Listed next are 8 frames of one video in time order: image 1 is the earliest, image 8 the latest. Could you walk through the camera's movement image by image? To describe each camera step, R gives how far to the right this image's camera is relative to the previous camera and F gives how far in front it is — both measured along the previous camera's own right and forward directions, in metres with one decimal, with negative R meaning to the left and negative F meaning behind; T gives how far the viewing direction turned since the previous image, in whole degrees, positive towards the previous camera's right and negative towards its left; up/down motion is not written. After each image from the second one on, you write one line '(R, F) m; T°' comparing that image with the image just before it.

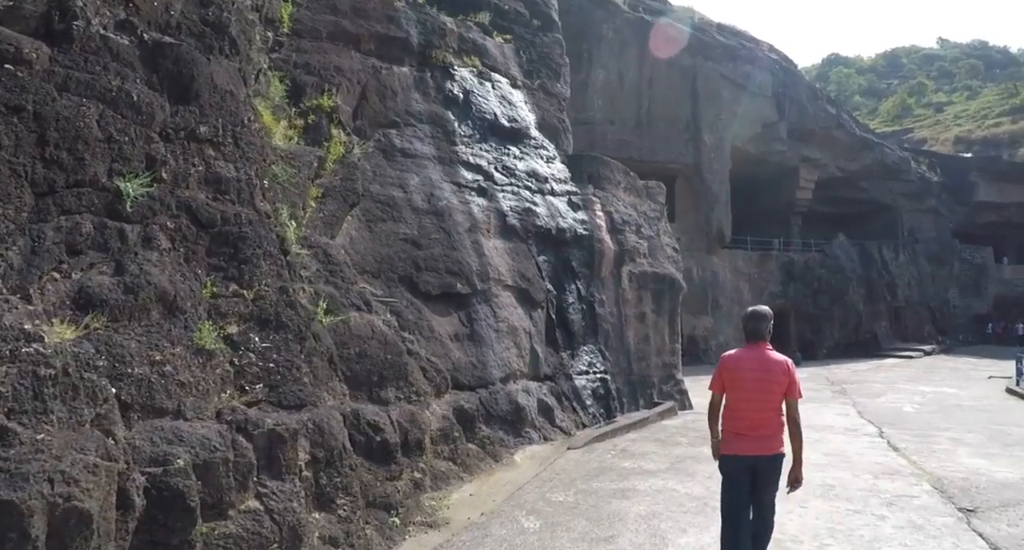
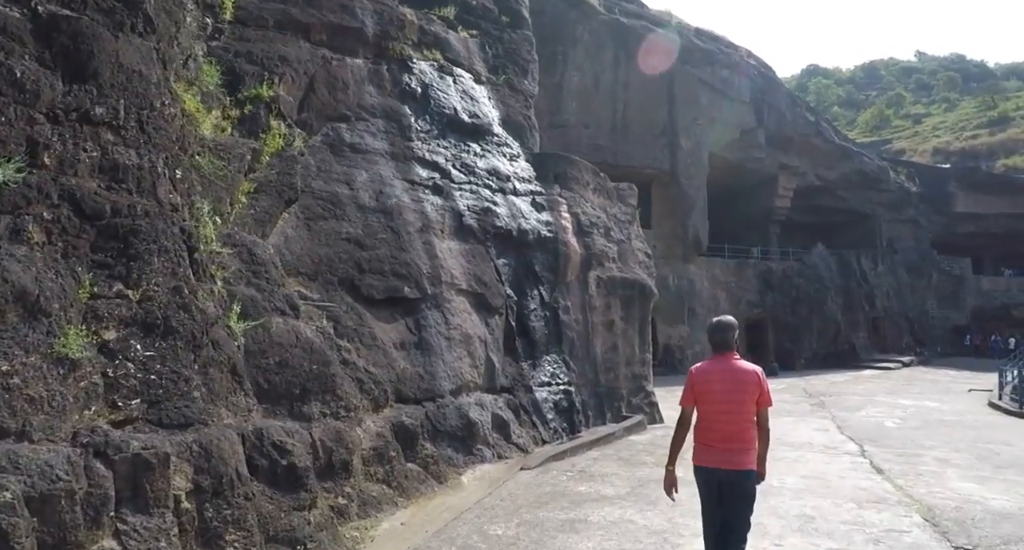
(+0.3, +0.5) m; +1°
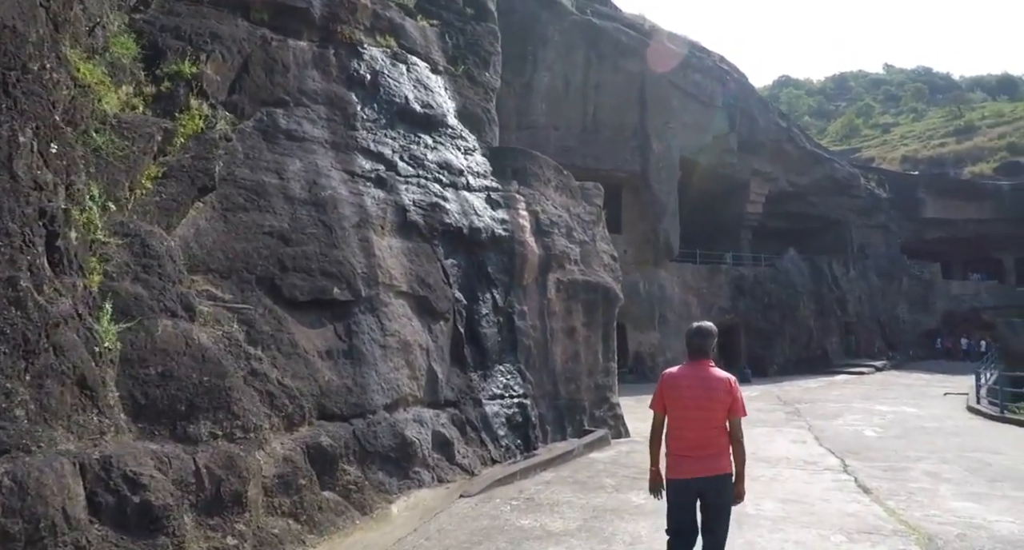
(+0.2, +0.7) m; +2°
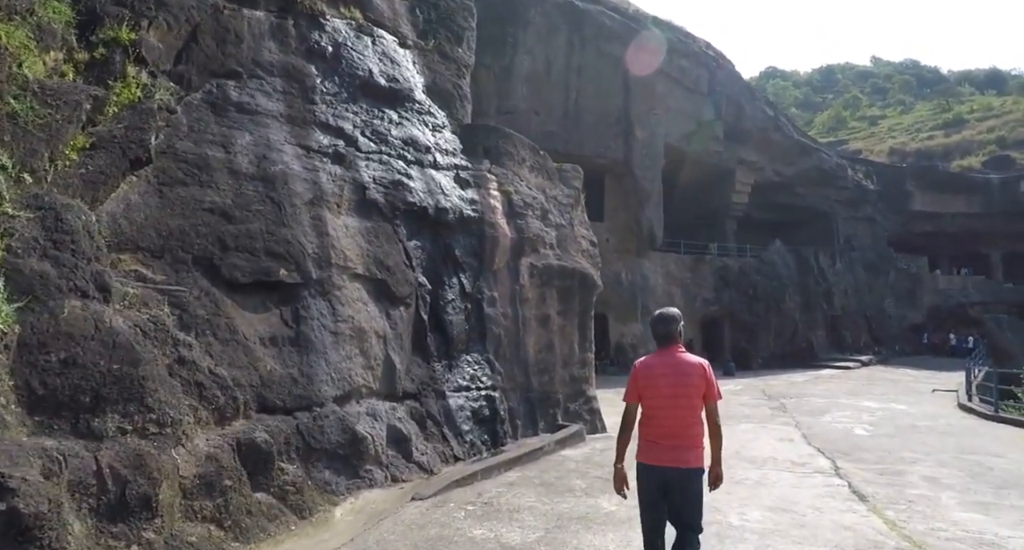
(+0.2, +0.4) m; +1°
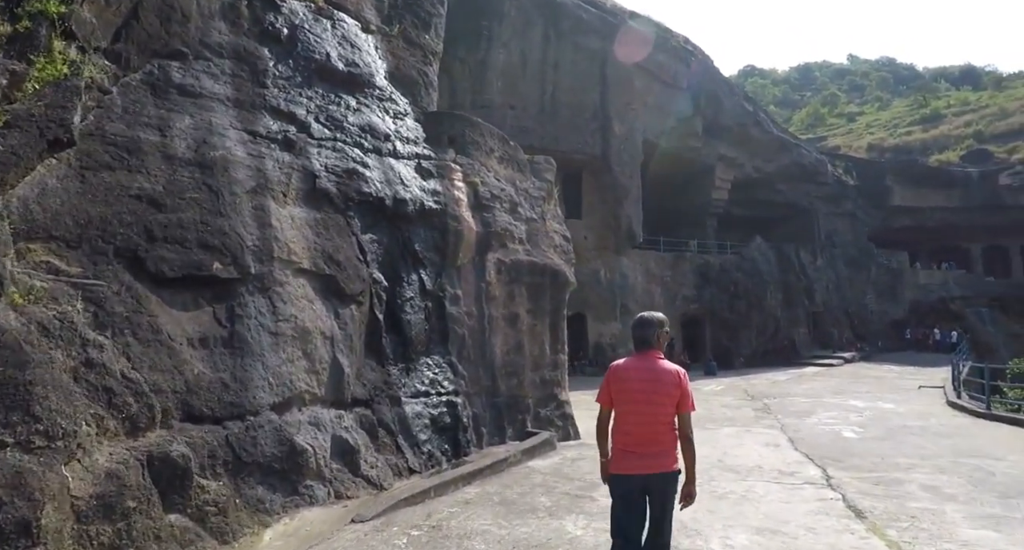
(+0.1, +0.5) m; +1°
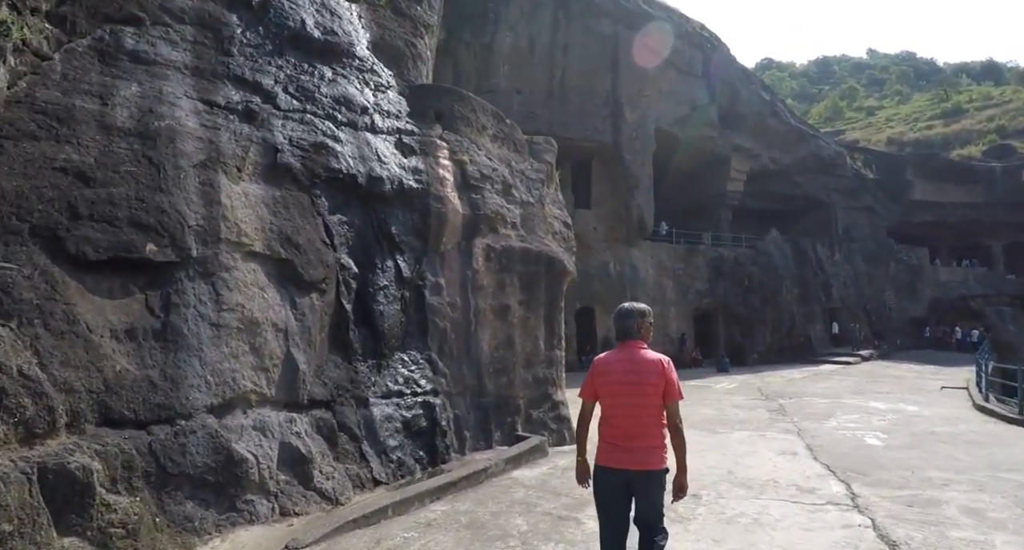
(+0.2, +0.6) m; -1°
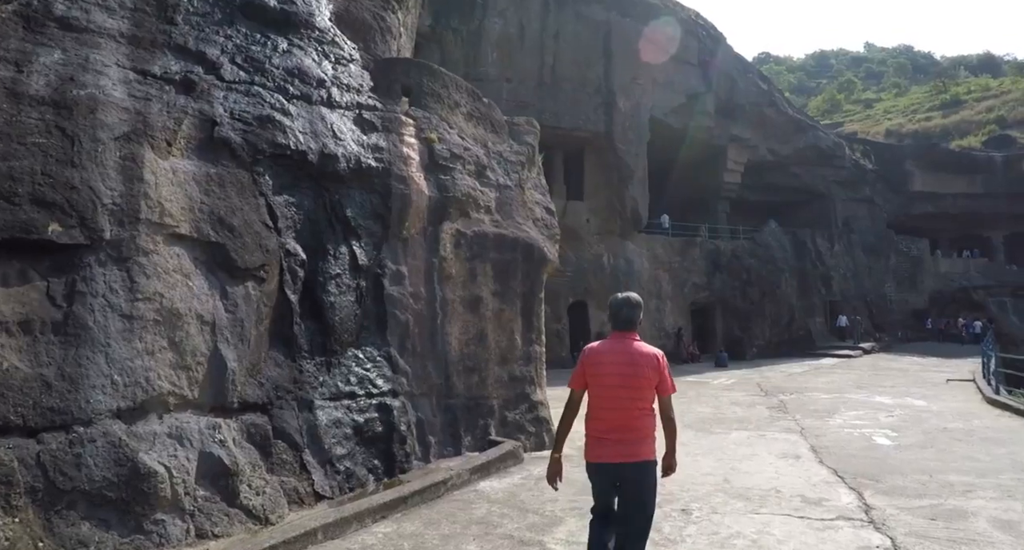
(+0.2, +0.5) m; 0°
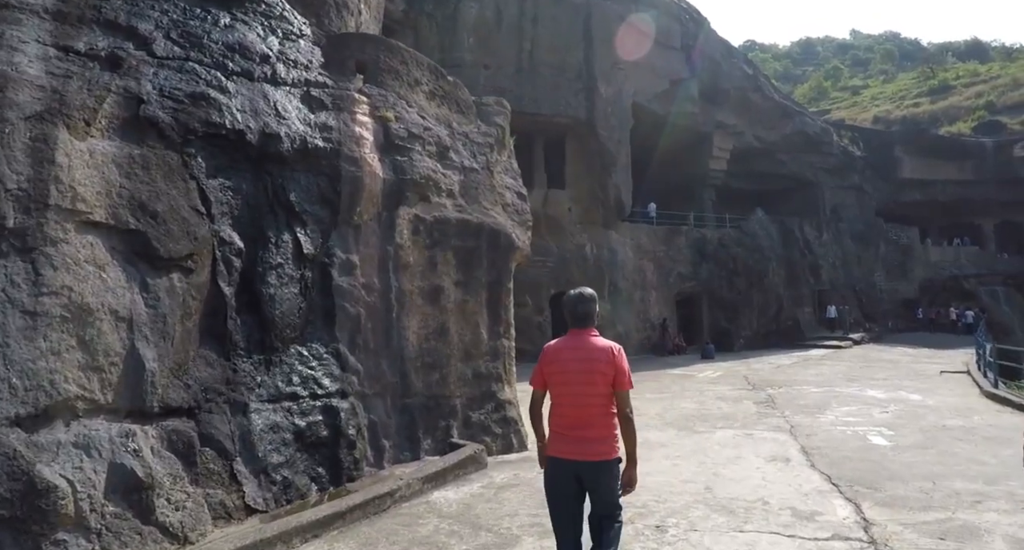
(+0.2, +0.4) m; +1°
